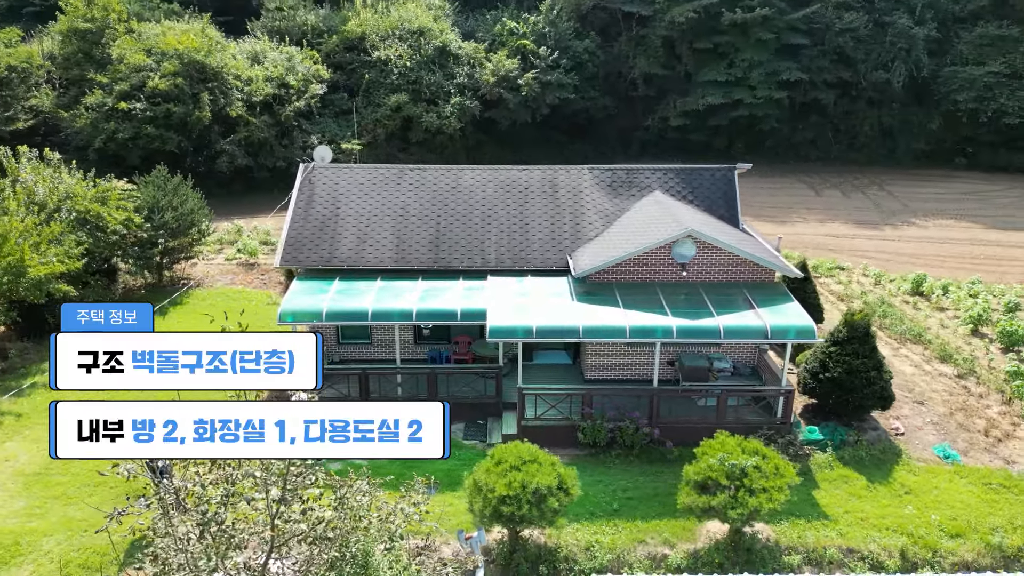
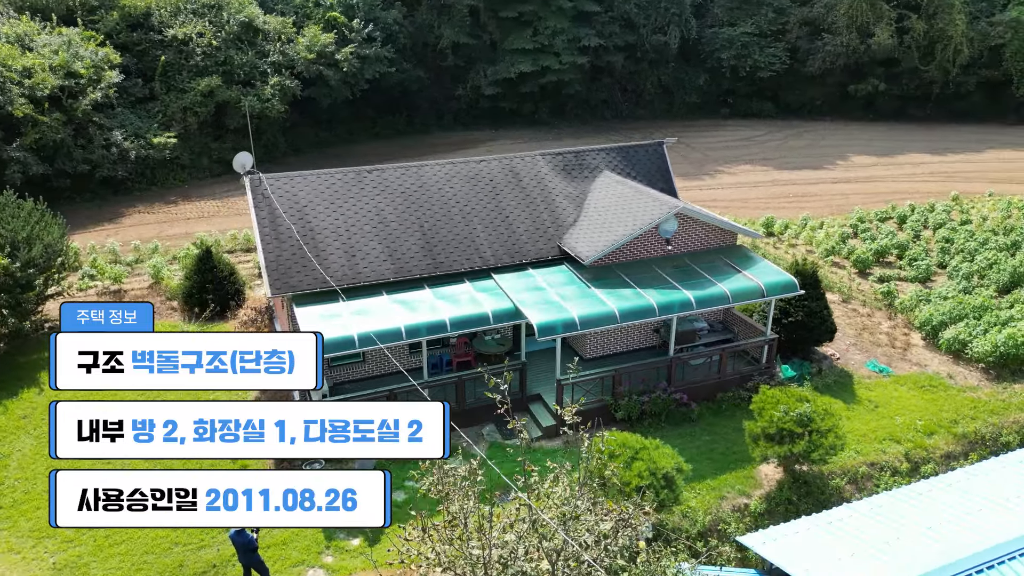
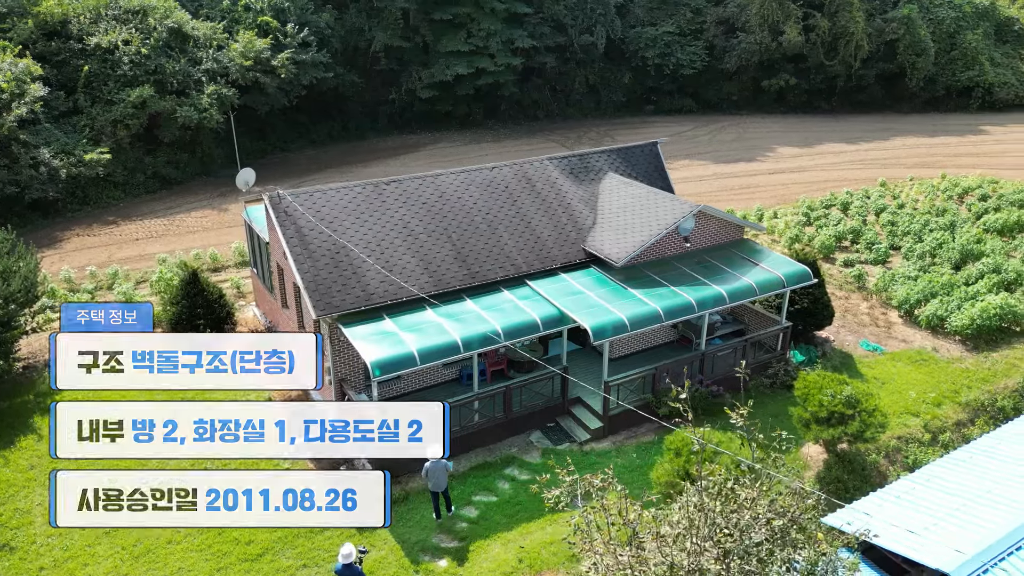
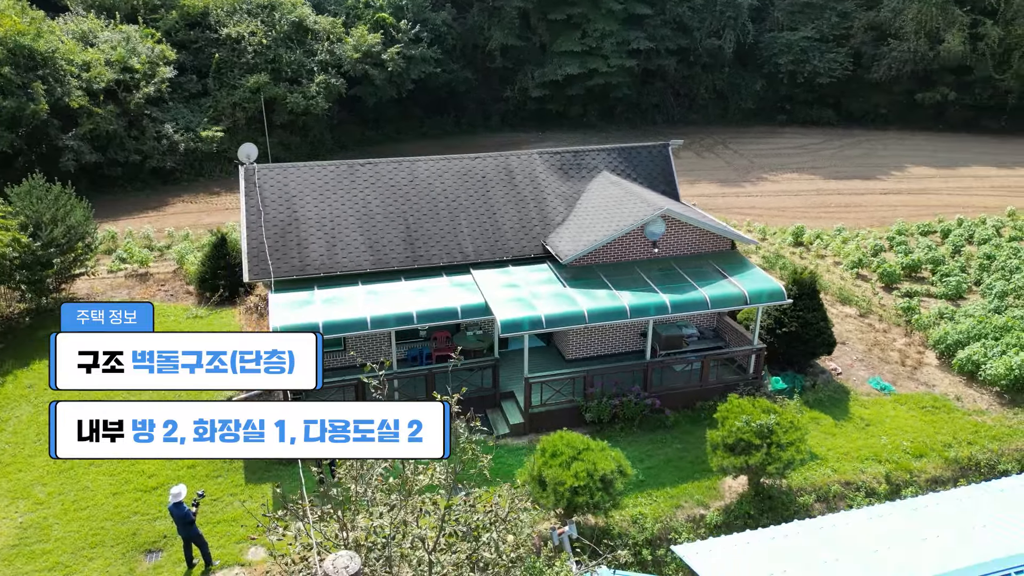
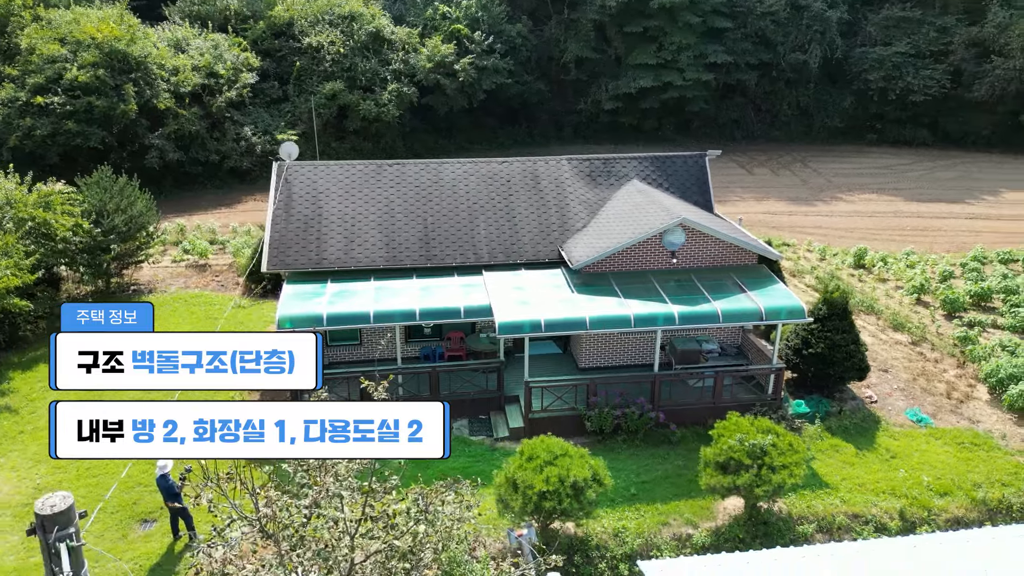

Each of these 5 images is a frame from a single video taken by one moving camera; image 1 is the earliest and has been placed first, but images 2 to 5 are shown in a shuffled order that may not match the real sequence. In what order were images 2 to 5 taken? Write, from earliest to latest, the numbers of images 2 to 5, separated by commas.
5, 4, 2, 3
